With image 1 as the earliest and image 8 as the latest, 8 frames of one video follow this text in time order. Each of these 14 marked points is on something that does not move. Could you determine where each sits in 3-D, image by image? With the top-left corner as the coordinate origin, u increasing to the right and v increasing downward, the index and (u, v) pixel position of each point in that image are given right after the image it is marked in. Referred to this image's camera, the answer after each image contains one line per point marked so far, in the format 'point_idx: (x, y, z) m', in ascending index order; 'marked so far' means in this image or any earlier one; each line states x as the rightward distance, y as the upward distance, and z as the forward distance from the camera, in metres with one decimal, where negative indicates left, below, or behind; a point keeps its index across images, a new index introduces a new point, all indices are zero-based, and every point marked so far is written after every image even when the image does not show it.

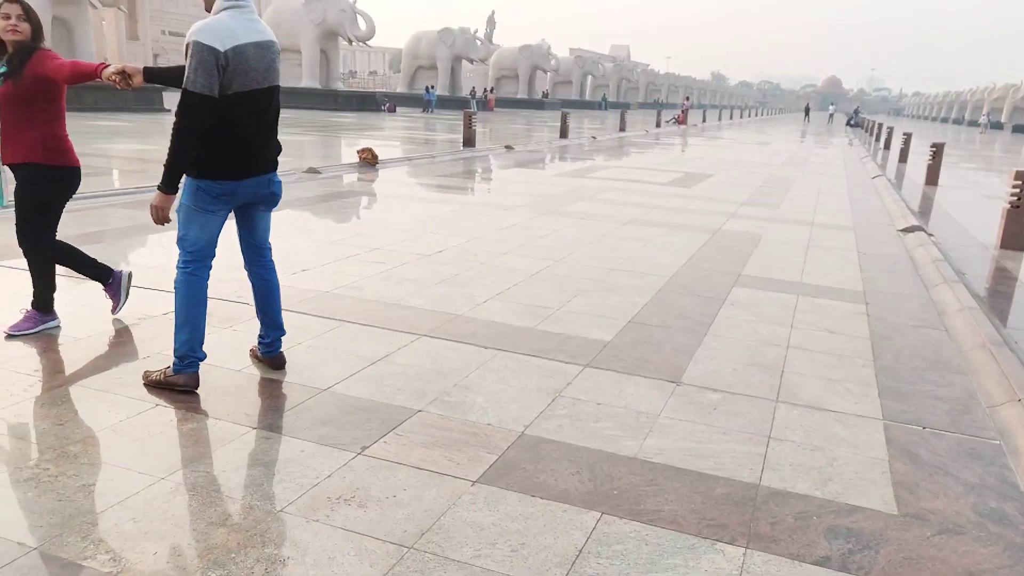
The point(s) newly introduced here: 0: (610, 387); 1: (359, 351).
0: (+1.0, -1.0, +3.7) m
1: (-1.8, -0.7, +3.9) m
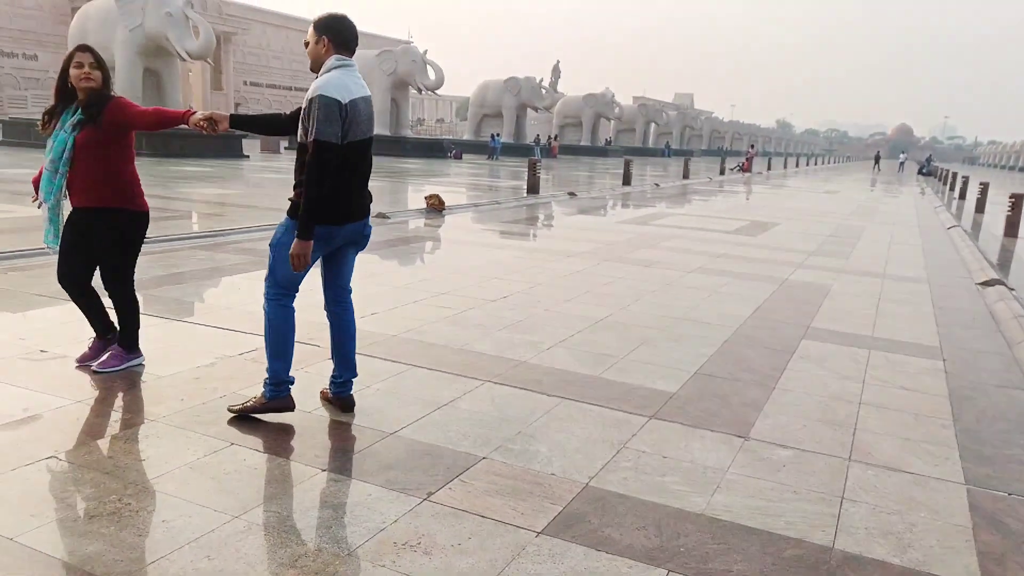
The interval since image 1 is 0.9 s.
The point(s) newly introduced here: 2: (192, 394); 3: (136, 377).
0: (+1.7, -1.6, +3.7) m
1: (-1.0, -1.2, +3.9) m
2: (-3.5, -1.1, +3.8) m
3: (-4.3, -1.0, +3.9) m
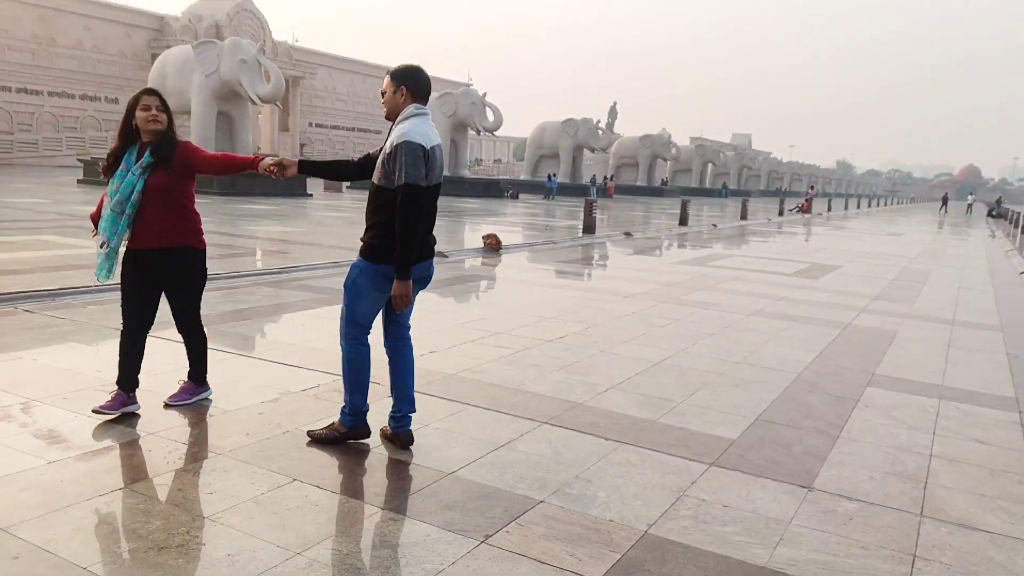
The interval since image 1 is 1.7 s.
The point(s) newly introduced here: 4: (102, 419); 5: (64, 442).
0: (+2.4, -2.1, +3.6) m
1: (-0.4, -1.7, +3.9) m
2: (-2.9, -1.6, +3.8) m
3: (-3.6, -1.4, +4.0) m
4: (-4.6, -1.5, +3.8) m
5: (-4.7, -1.5, +3.5) m
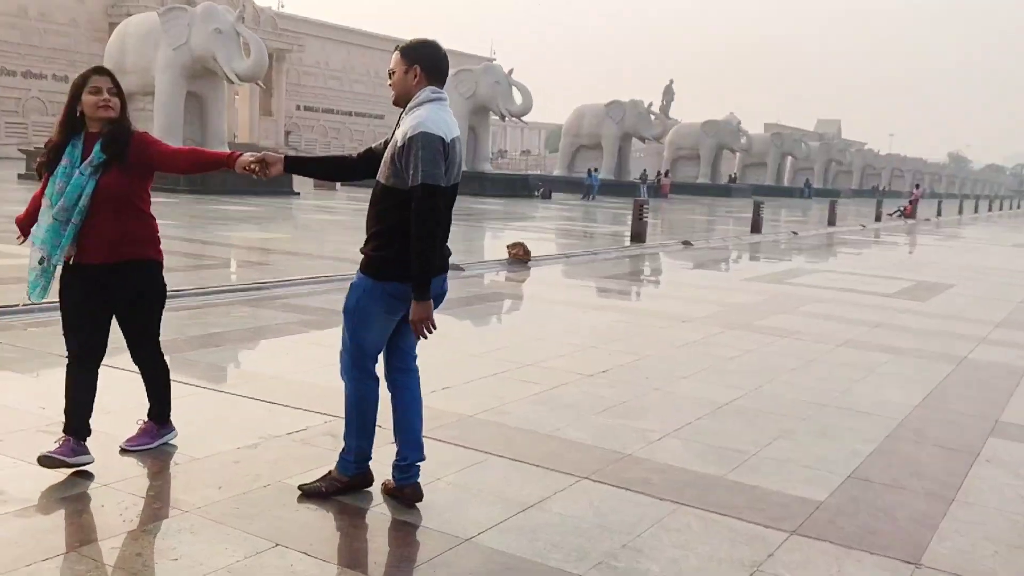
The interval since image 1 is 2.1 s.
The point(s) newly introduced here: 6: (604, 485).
0: (+2.6, -2.3, +2.8) m
1: (-0.1, -1.9, +3.2) m
2: (-2.6, -1.8, +3.1) m
3: (-3.3, -1.6, +3.3) m
4: (-4.3, -1.6, +3.2) m
5: (-4.4, -1.7, +2.9) m
6: (+0.8, -1.8, +3.2) m
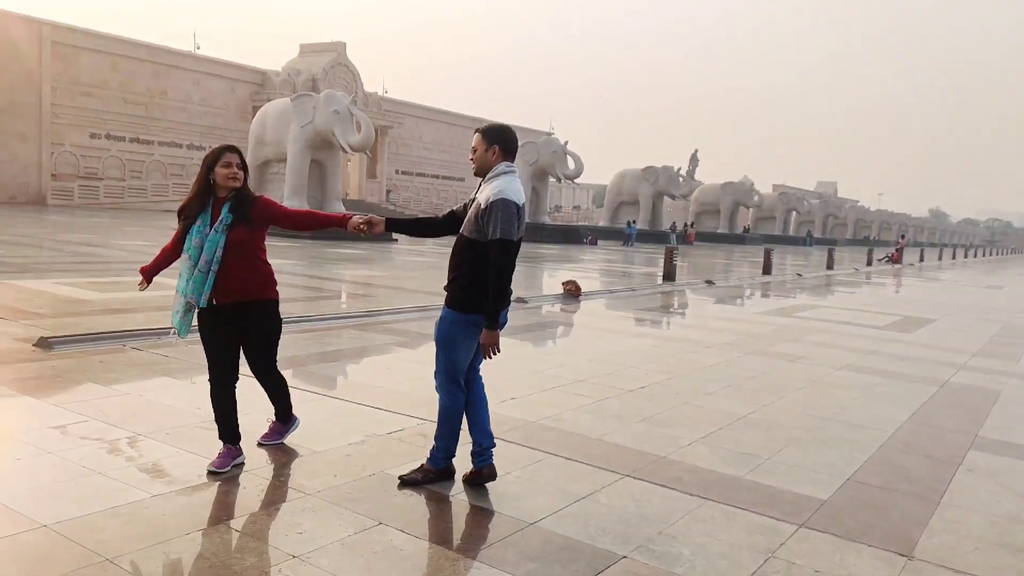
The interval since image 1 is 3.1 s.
0: (+3.3, -2.7, +3.5) m
1: (+0.6, -2.3, +3.9) m
2: (-1.9, -2.1, +3.9) m
3: (-2.7, -2.0, +4.2) m
4: (-3.6, -2.0, +4.0) m
5: (-3.7, -2.0, +3.7) m
6: (+1.5, -2.2, +3.9) m
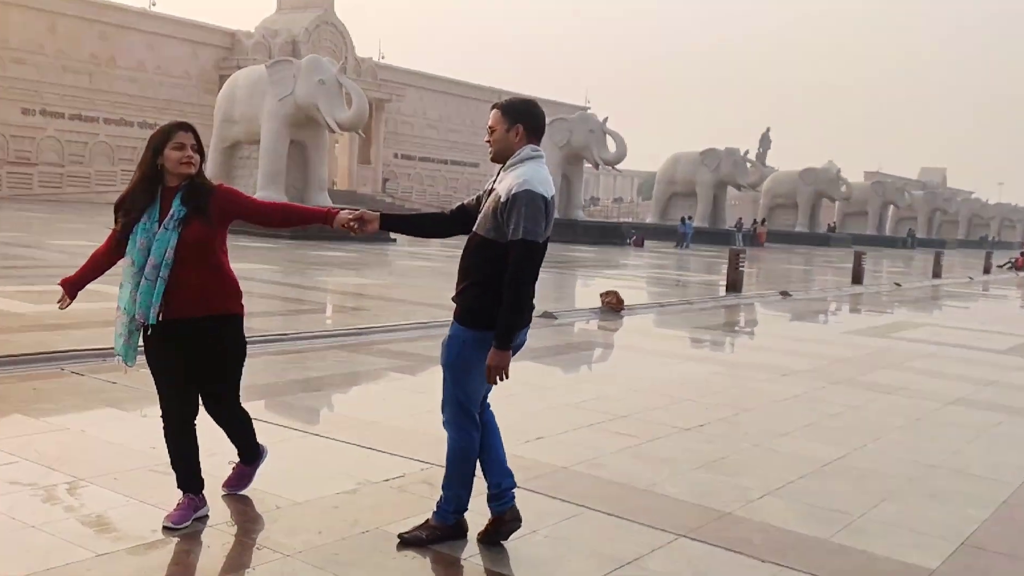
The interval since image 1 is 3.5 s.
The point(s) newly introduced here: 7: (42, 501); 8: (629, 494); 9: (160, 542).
0: (+3.5, -2.8, +2.6) m
1: (+0.8, -2.4, +3.1) m
2: (-1.7, -2.2, +3.2) m
3: (-2.4, -2.1, +3.4) m
4: (-3.4, -2.1, +3.3) m
5: (-3.5, -2.1, +3.0) m
6: (+1.7, -2.3, +3.1) m
7: (-4.3, -2.0, +3.1) m
8: (+1.2, -2.1, +3.4) m
9: (-3.0, -2.2, +2.9) m
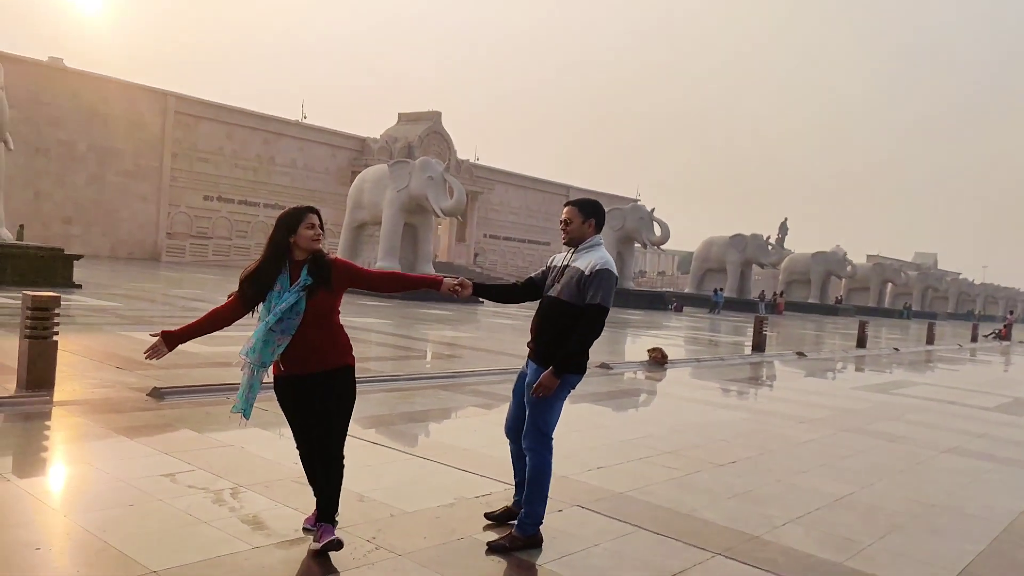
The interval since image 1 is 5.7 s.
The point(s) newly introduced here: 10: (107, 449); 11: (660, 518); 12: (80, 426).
0: (+4.2, -3.6, +3.3) m
1: (+1.6, -3.1, +3.9) m
2: (-0.9, -2.9, +4.0) m
3: (-1.6, -2.7, +4.3) m
4: (-2.6, -2.7, +4.2) m
5: (-2.7, -2.7, +3.9) m
6: (+2.5, -3.1, +3.8) m
7: (-3.6, -2.5, +4.1) m
8: (+1.9, -2.8, +4.1) m
9: (-2.3, -2.8, +3.8) m
10: (-5.4, -2.2, +4.6) m
11: (+1.8, -2.8, +4.1) m
12: (-6.1, -2.0, +4.9) m
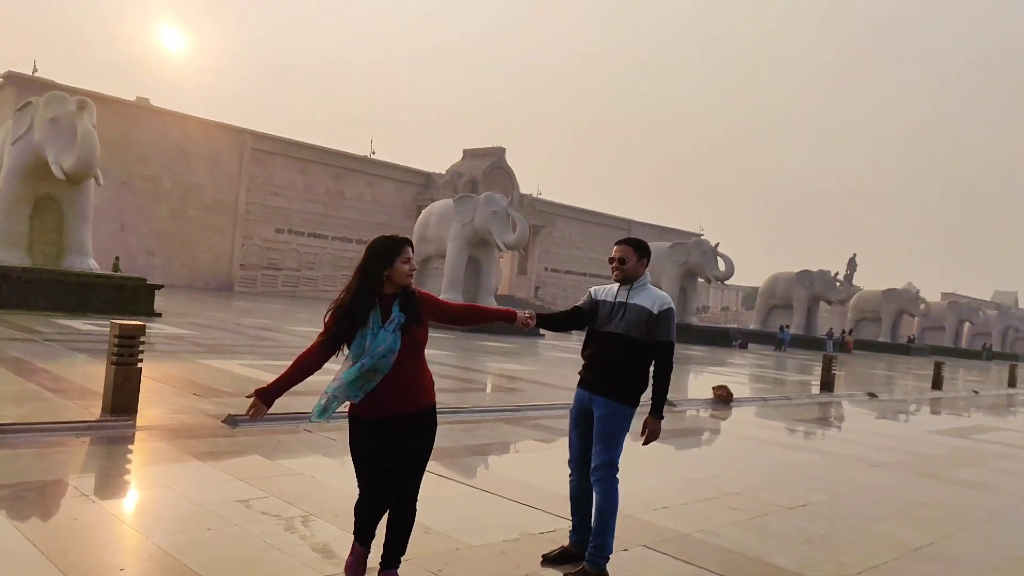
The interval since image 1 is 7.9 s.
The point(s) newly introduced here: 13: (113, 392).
0: (+5.0, -4.0, +3.1) m
1: (+2.3, -3.5, +3.8) m
2: (-0.2, -3.3, +4.0) m
3: (-0.9, -3.1, +4.3) m
4: (-1.8, -3.1, +4.2) m
5: (-2.0, -3.1, +4.0) m
6: (+3.2, -3.5, +3.7) m
7: (-2.8, -2.9, +4.2) m
8: (+2.7, -3.2, +4.1) m
9: (-1.5, -3.3, +3.9) m
10: (-4.6, -2.6, +4.7) m
11: (+2.5, -3.2, +4.1) m
12: (-5.3, -2.4, +5.1) m
13: (-6.6, -1.6, +5.6) m
